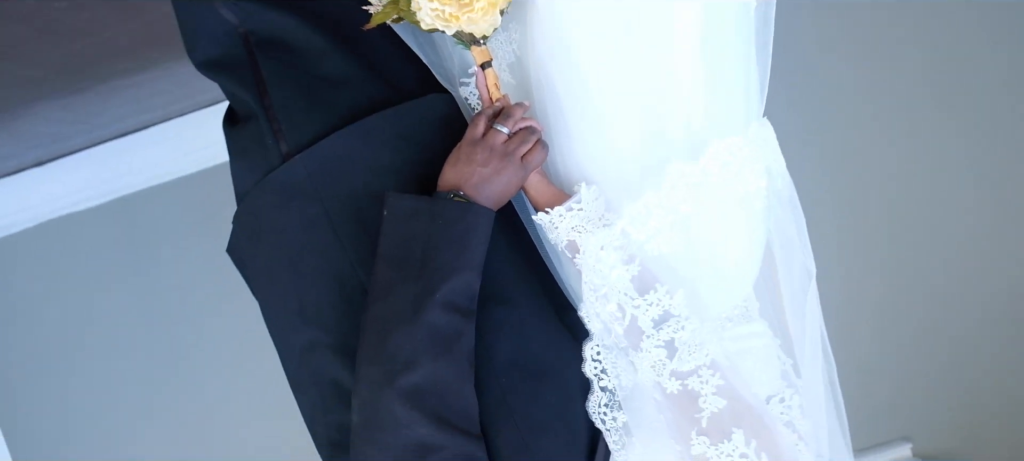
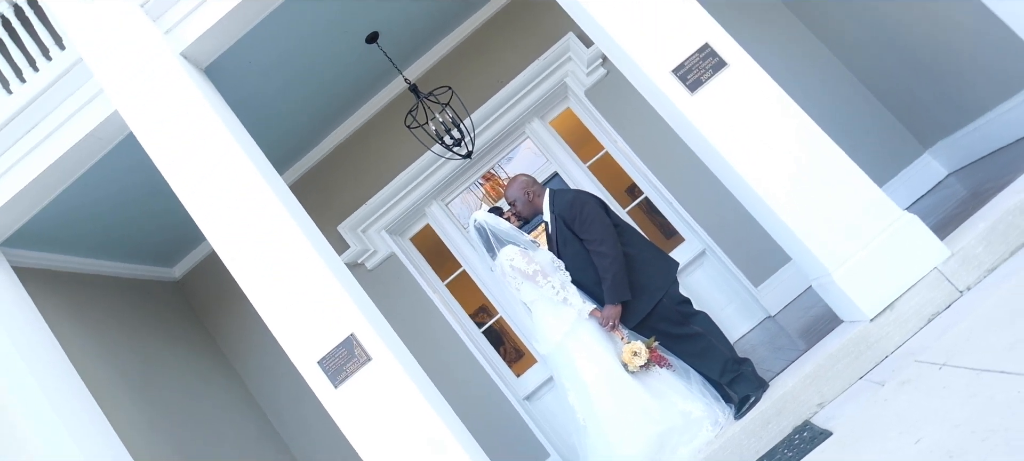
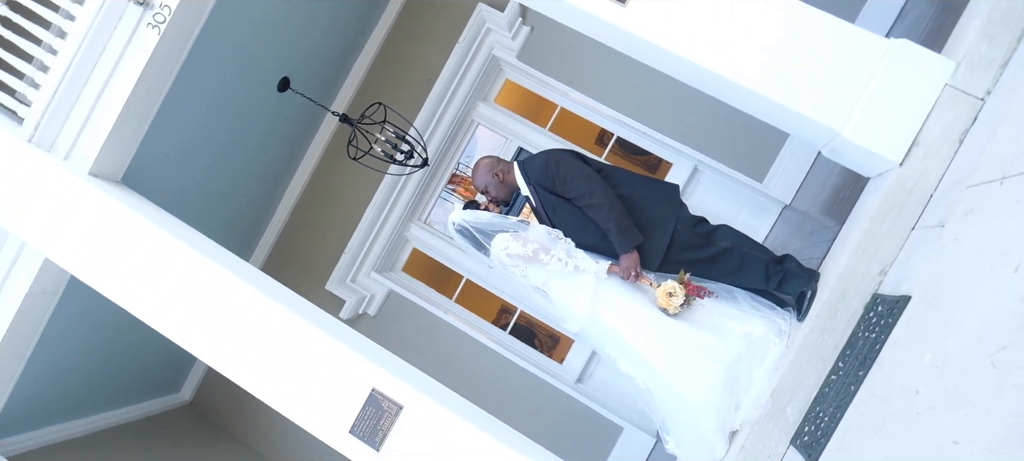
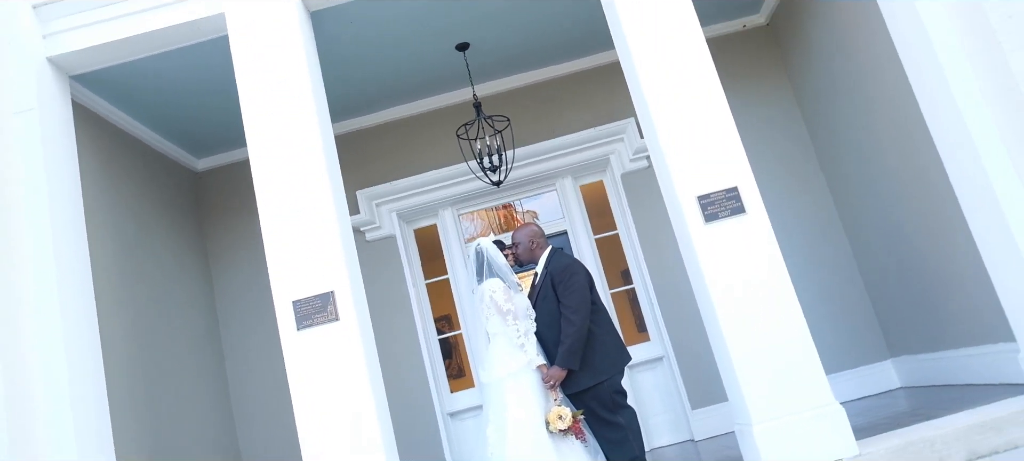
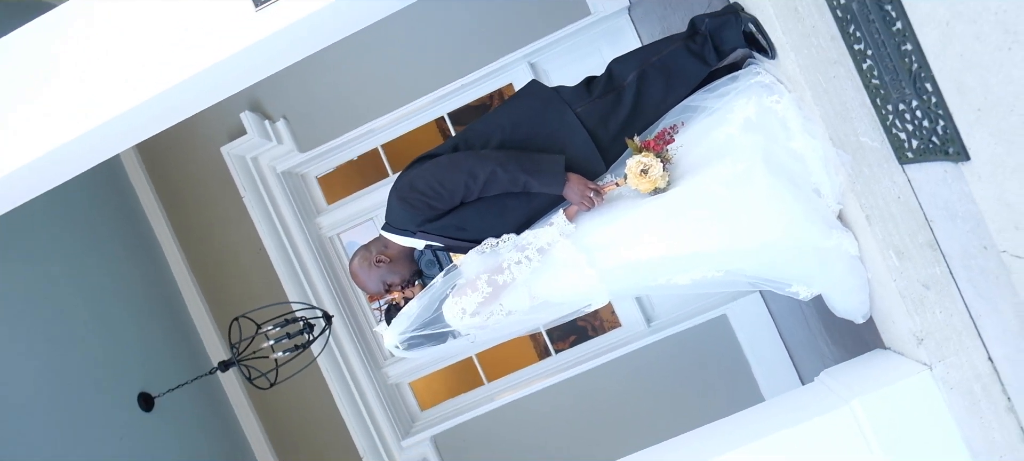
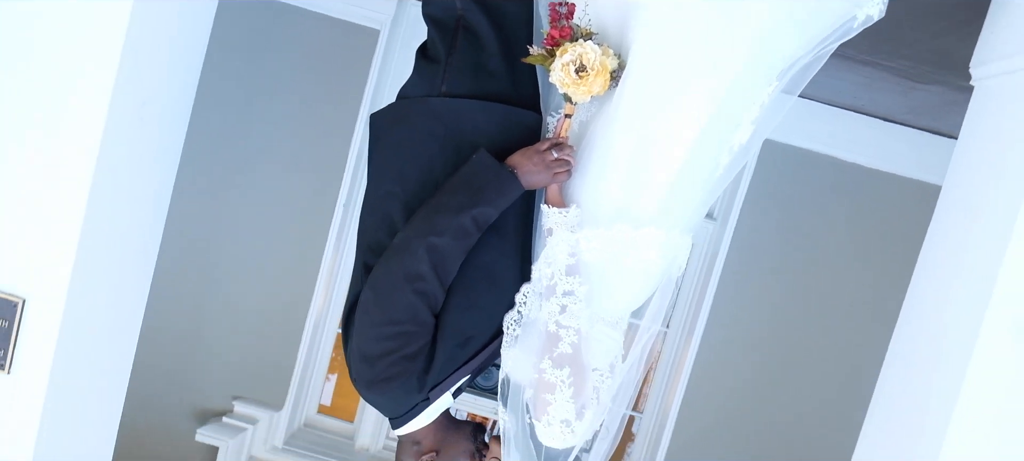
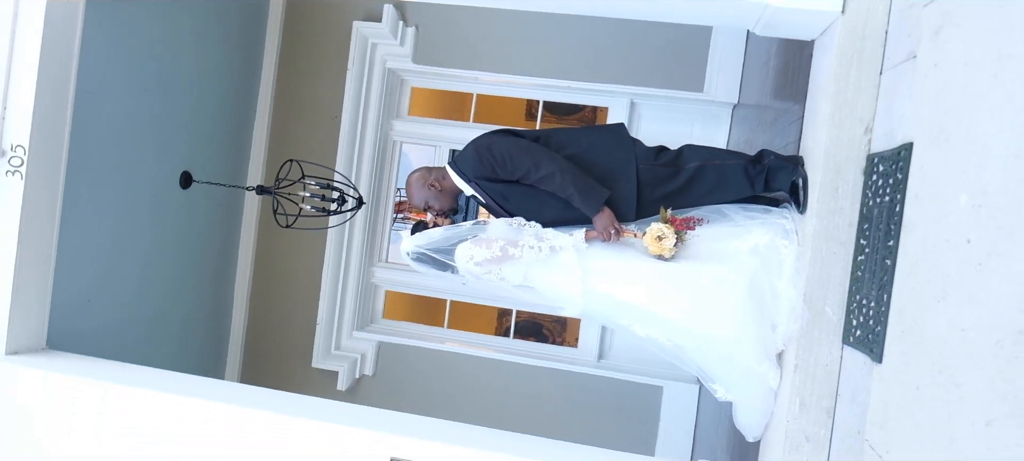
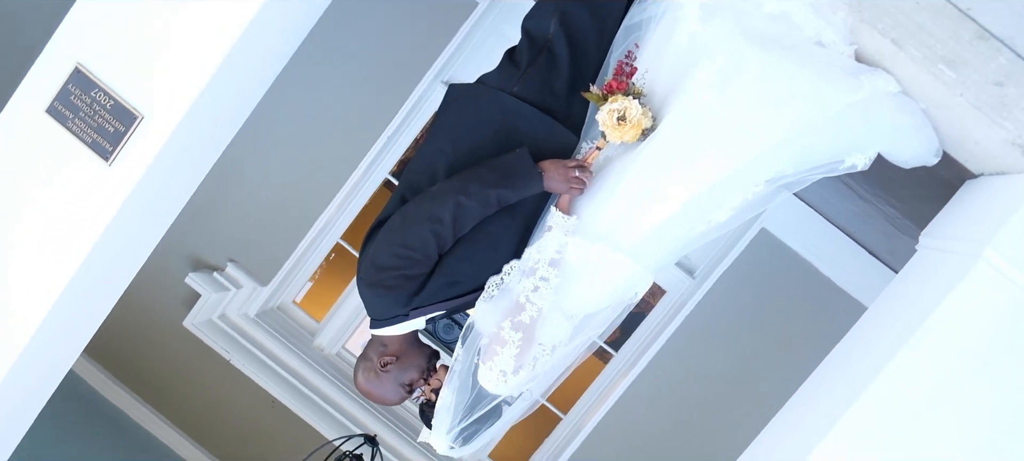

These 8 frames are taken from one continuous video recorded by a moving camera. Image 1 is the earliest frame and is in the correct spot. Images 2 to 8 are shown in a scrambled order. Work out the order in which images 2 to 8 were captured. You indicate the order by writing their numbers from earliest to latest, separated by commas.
6, 8, 5, 7, 3, 2, 4
